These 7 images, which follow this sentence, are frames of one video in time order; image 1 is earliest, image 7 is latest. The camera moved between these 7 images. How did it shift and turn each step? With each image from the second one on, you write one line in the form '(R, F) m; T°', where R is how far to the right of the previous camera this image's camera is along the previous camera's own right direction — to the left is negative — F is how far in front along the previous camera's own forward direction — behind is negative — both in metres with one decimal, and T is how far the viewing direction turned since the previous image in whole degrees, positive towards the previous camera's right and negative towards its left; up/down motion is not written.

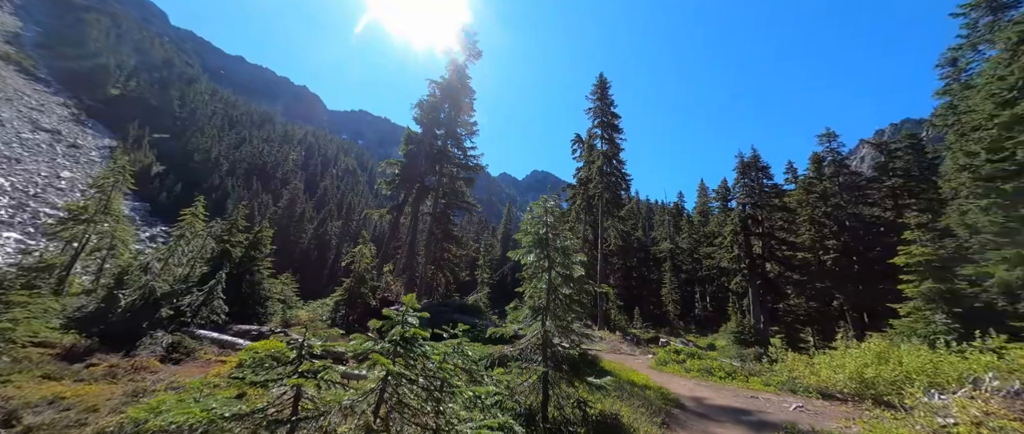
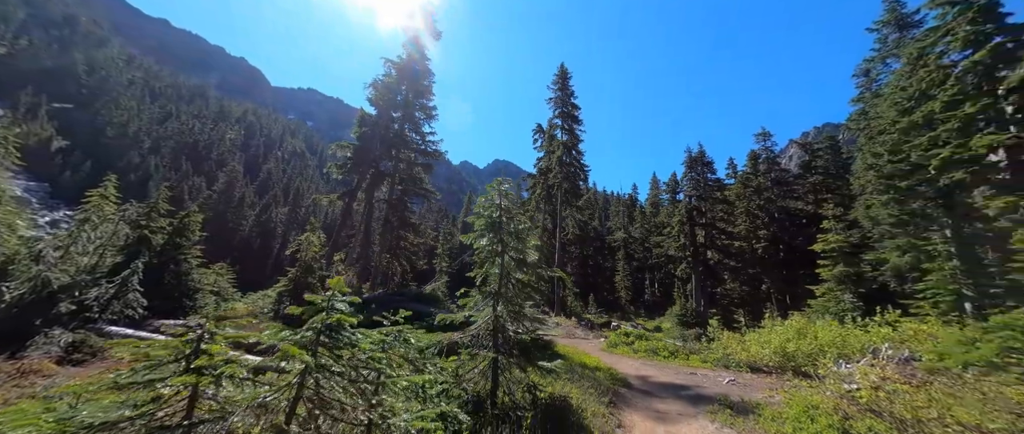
(+0.1, +0.1) m; +7°
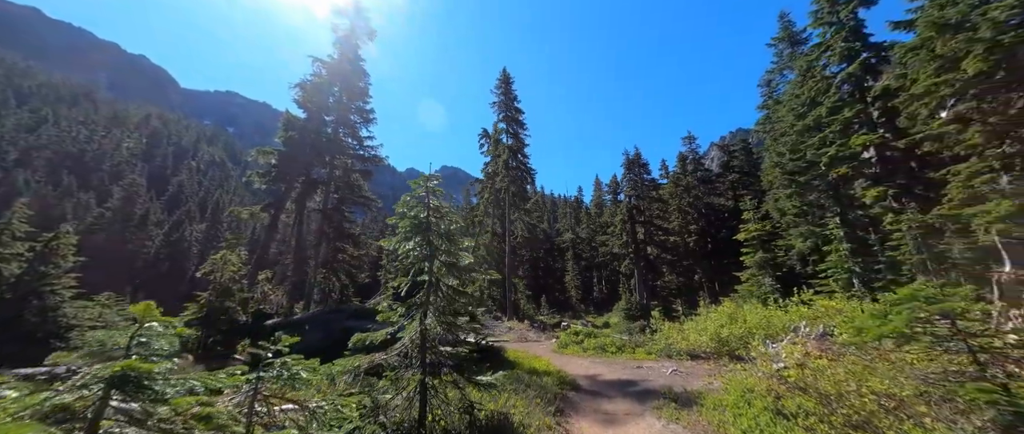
(+0.1, +0.2) m; +8°
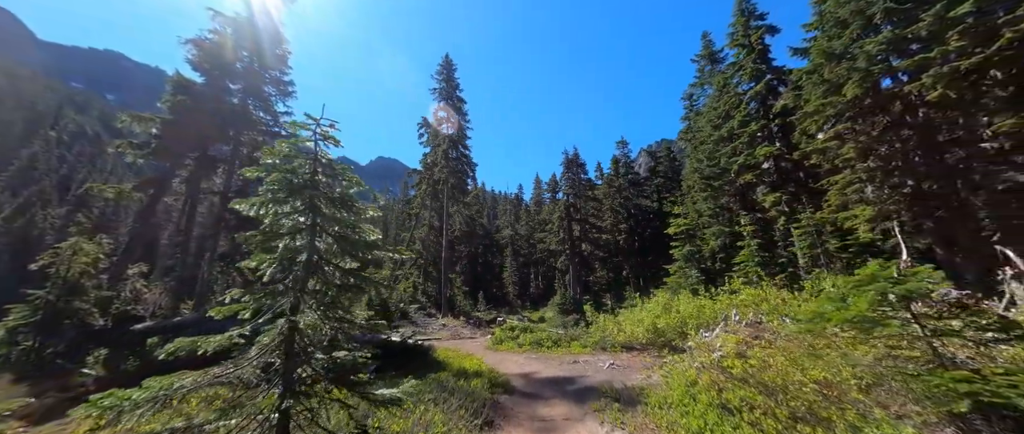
(+0.1, +0.5) m; +10°
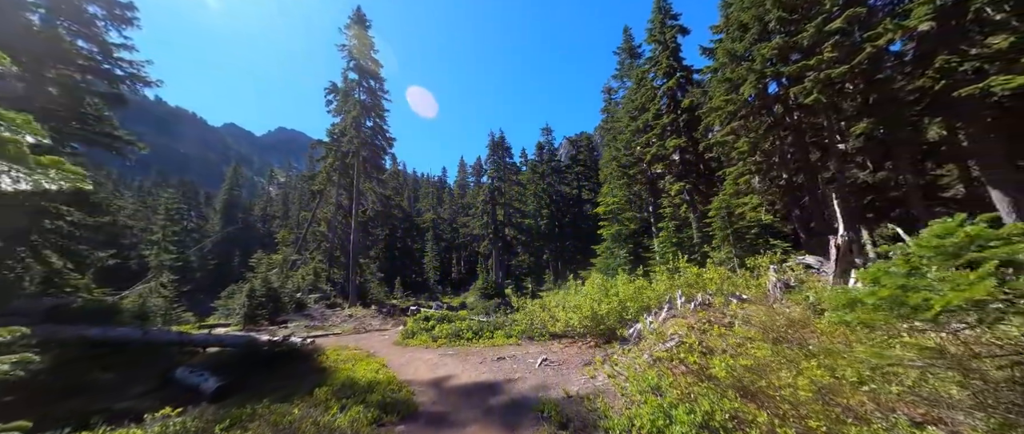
(+0.1, +0.9) m; +13°
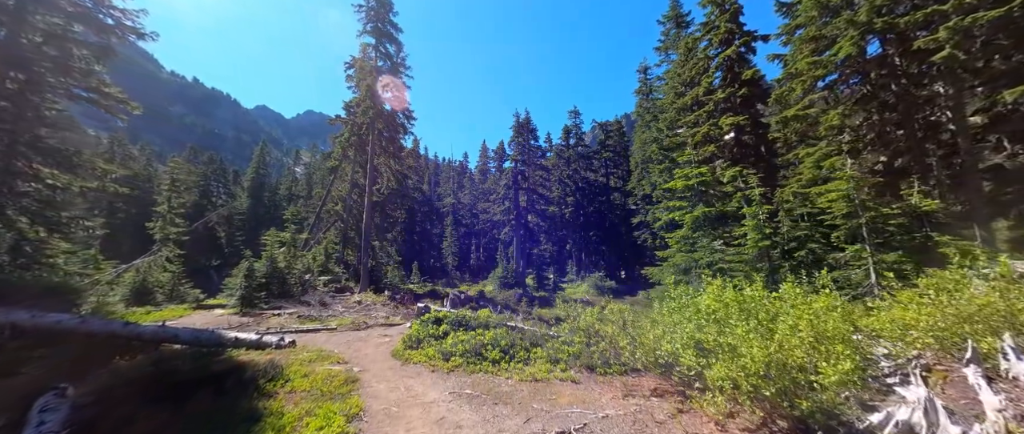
(-0.4, +1.8) m; -3°
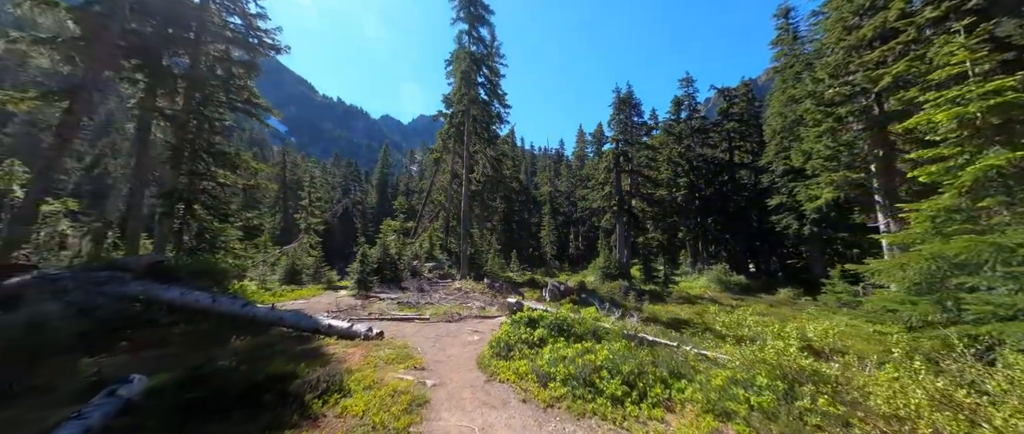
(-0.2, +1.2) m; -17°
